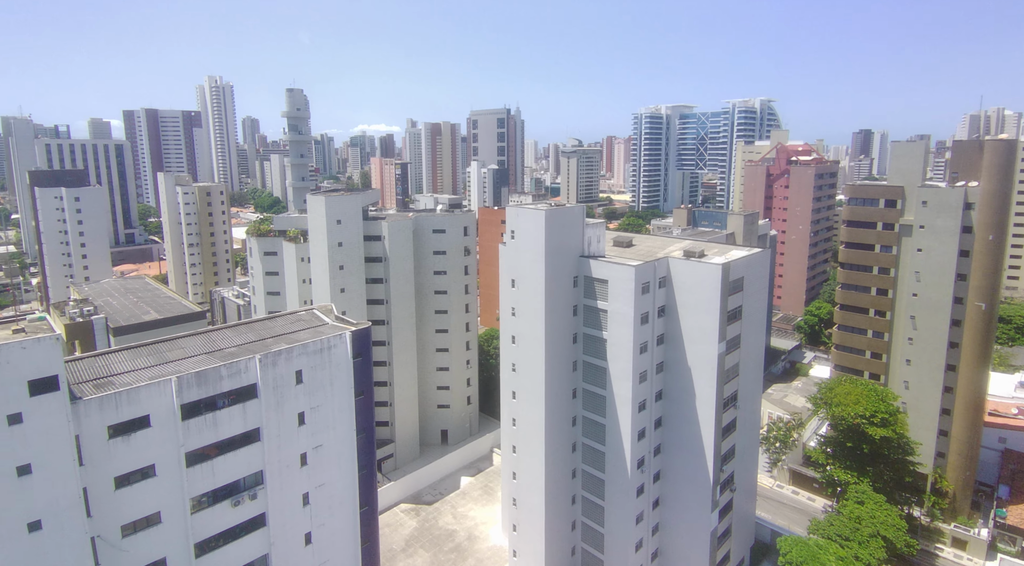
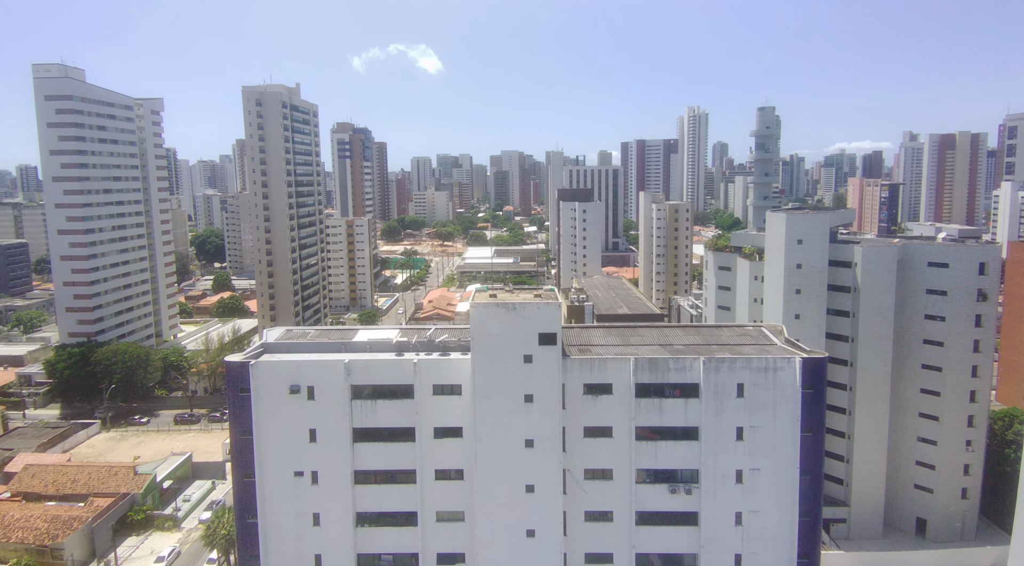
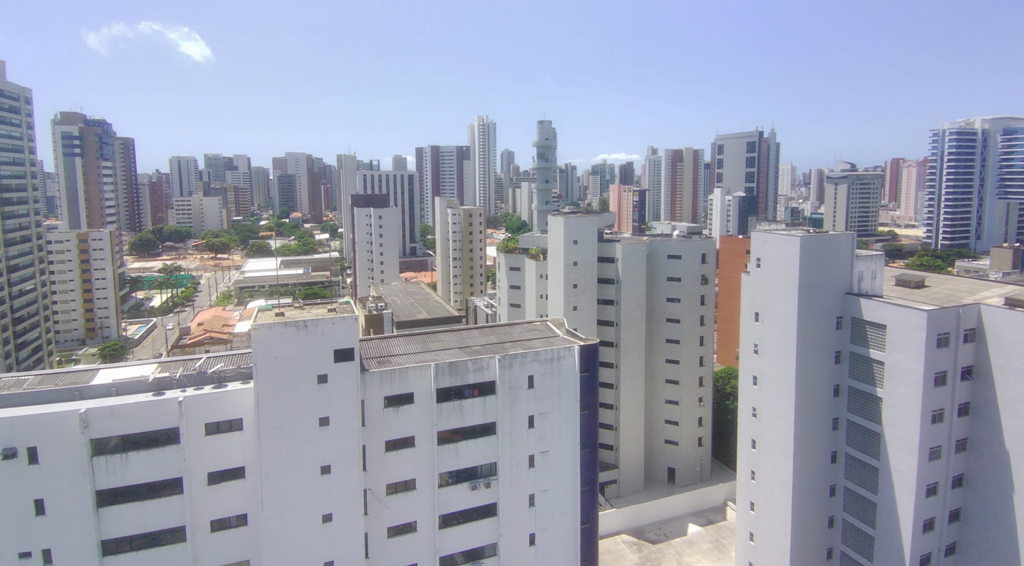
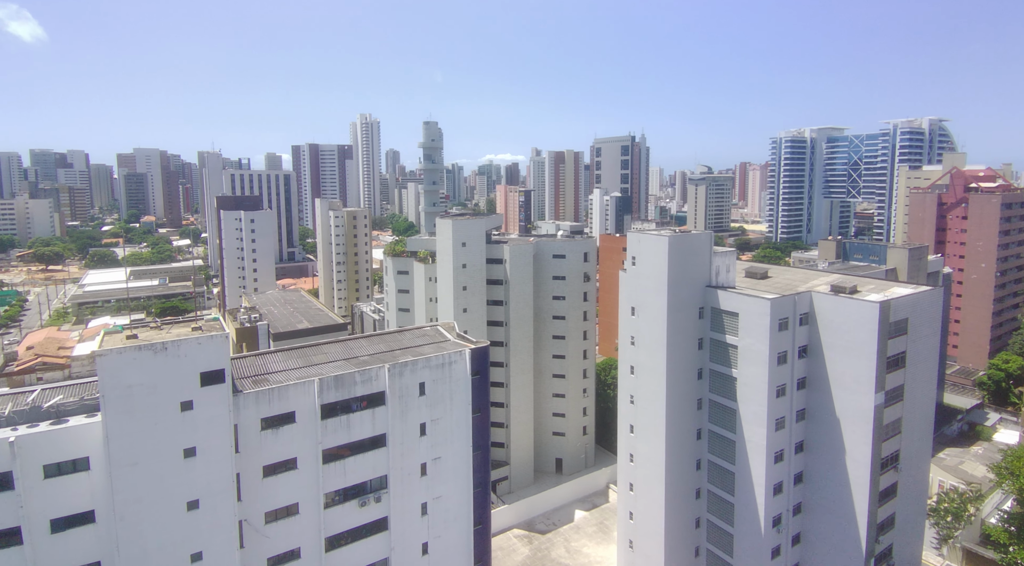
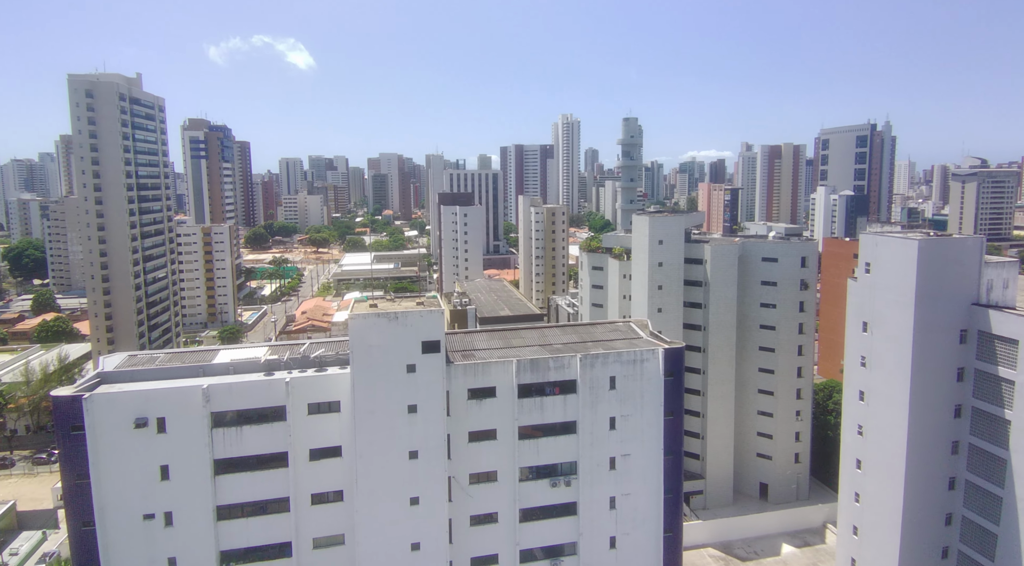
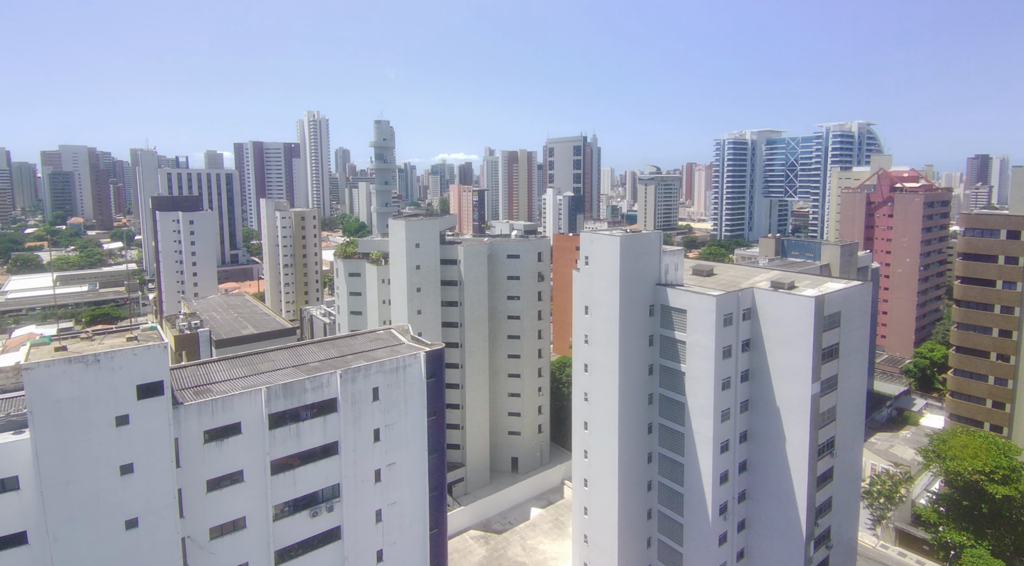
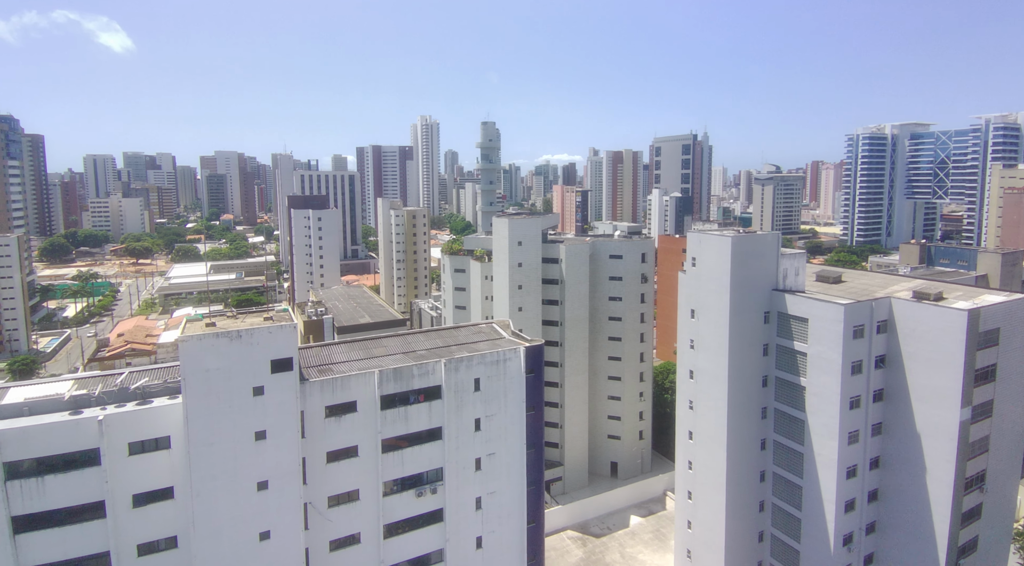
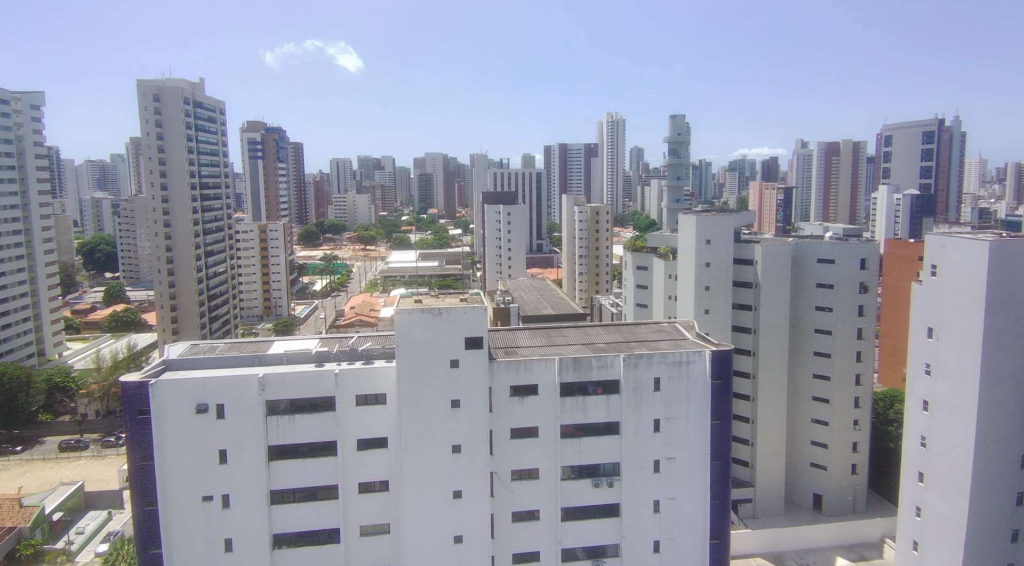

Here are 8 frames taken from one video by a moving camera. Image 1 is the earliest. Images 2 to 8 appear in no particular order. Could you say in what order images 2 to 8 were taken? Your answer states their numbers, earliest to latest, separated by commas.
6, 4, 7, 3, 5, 8, 2
